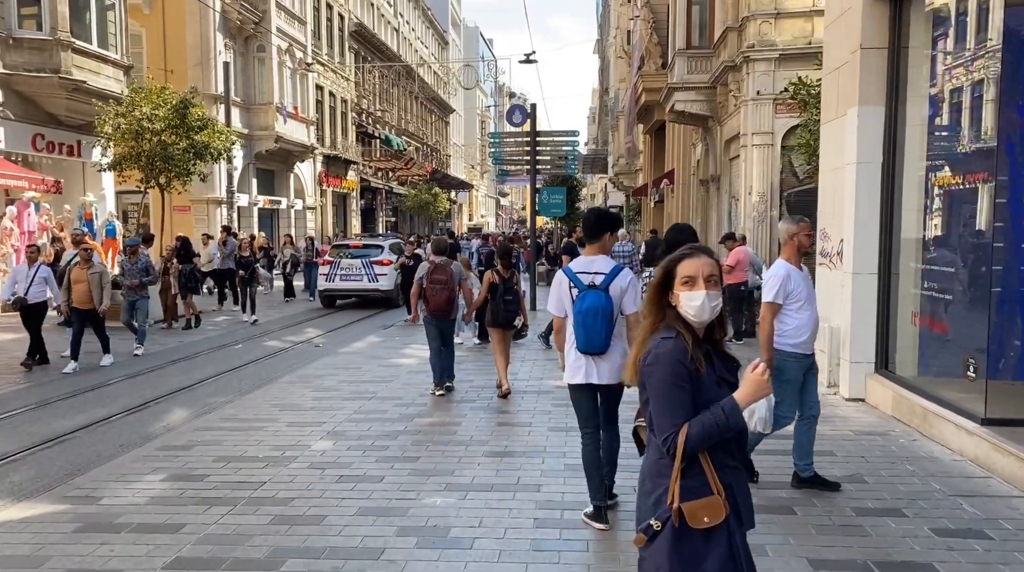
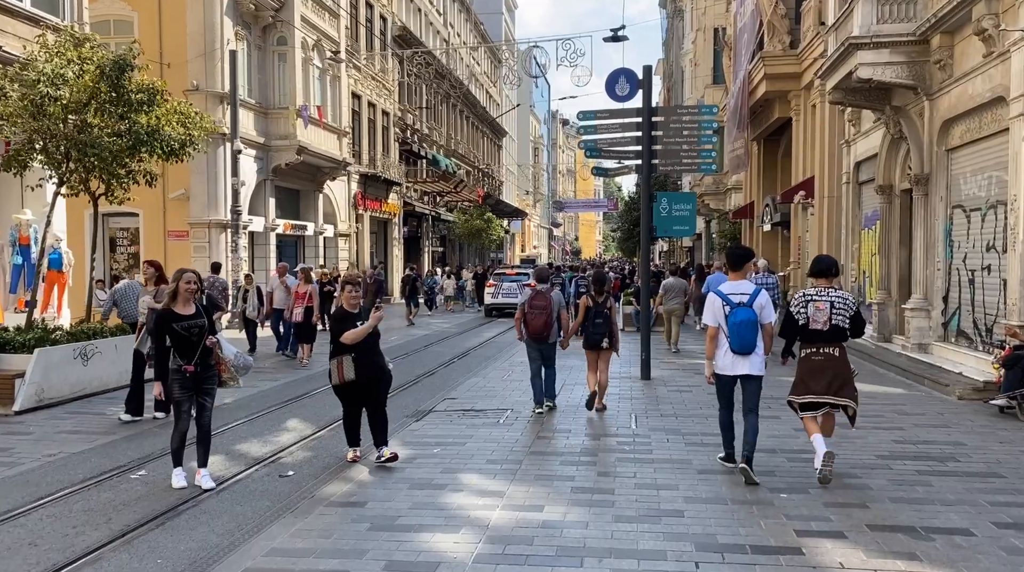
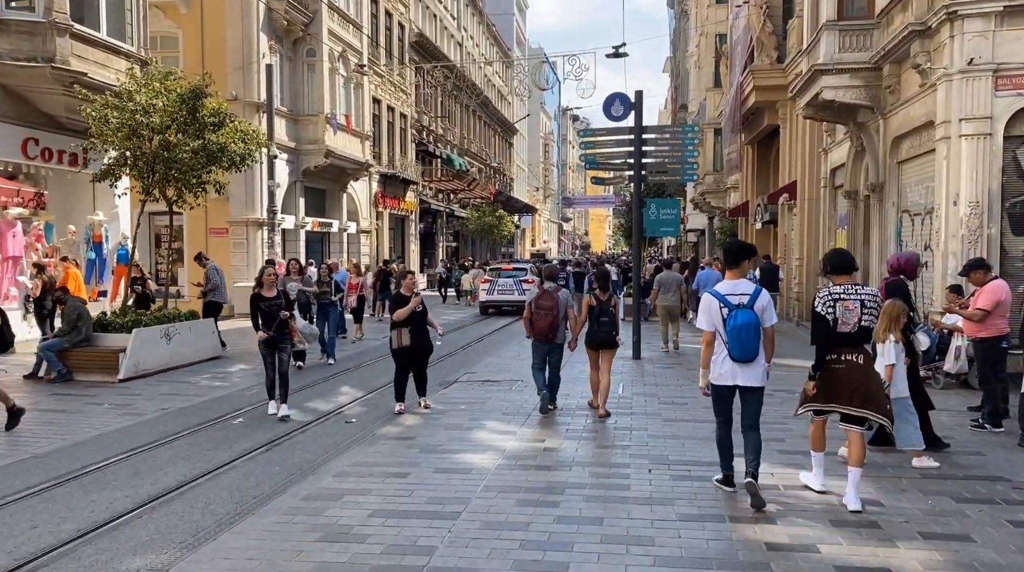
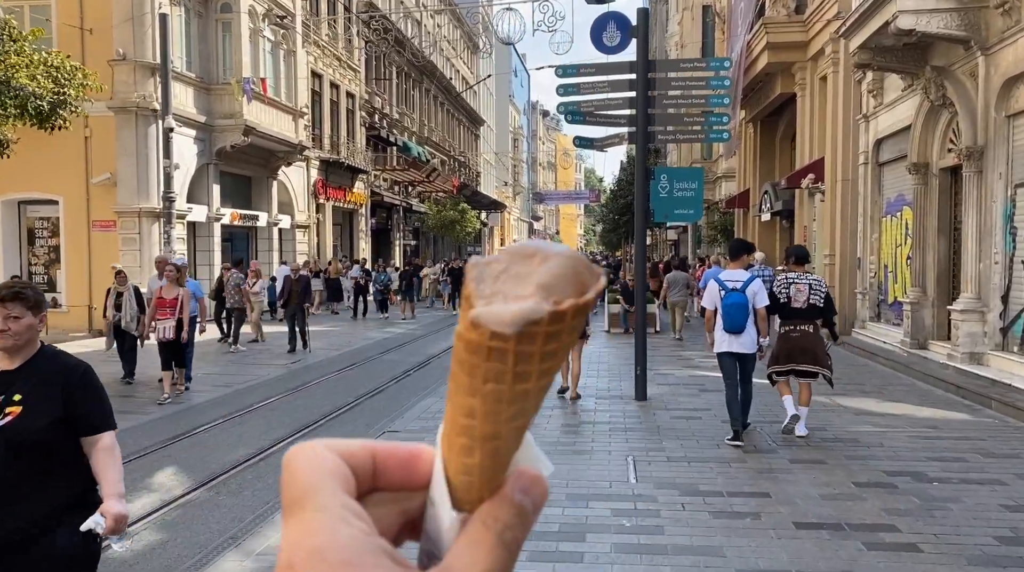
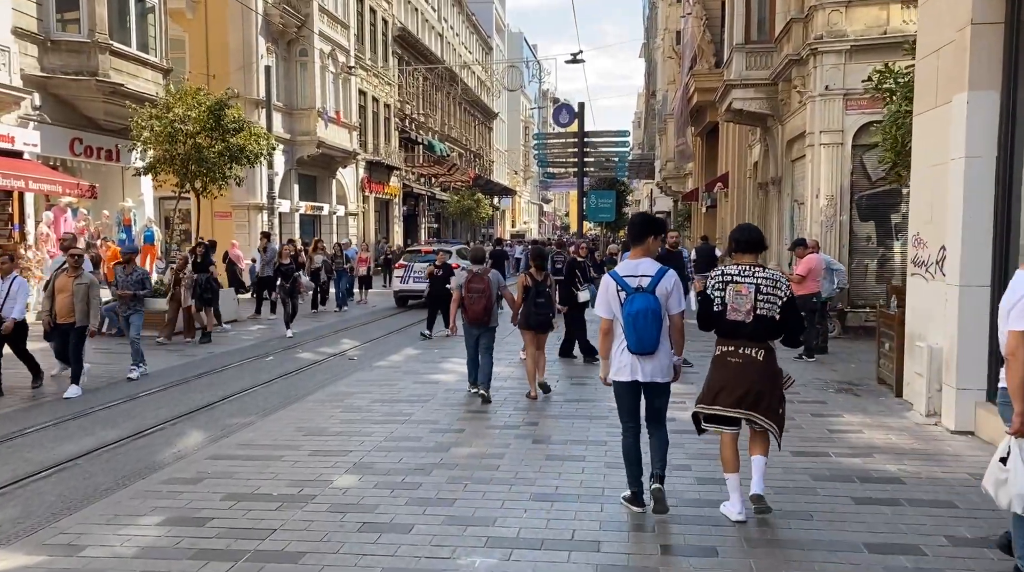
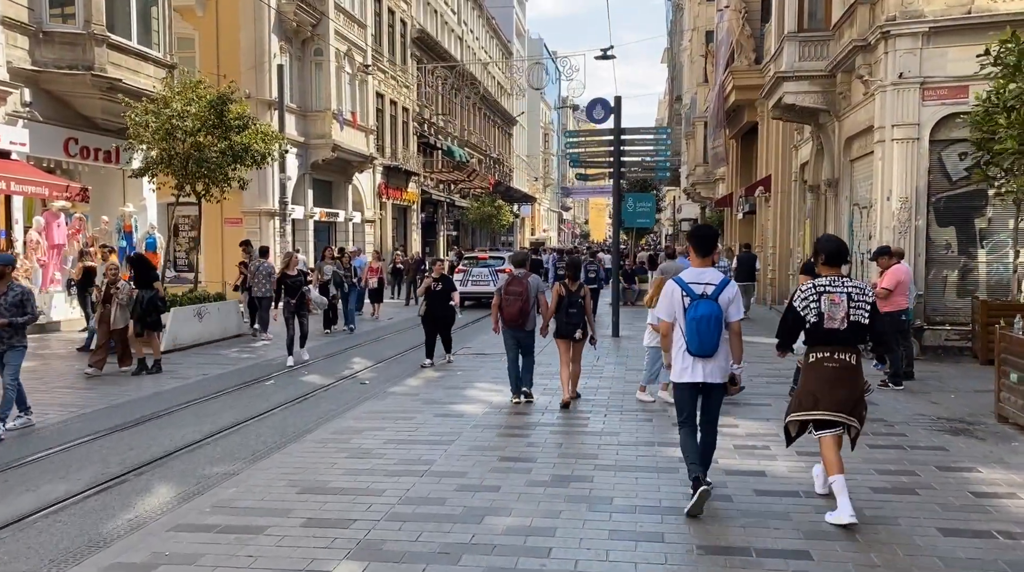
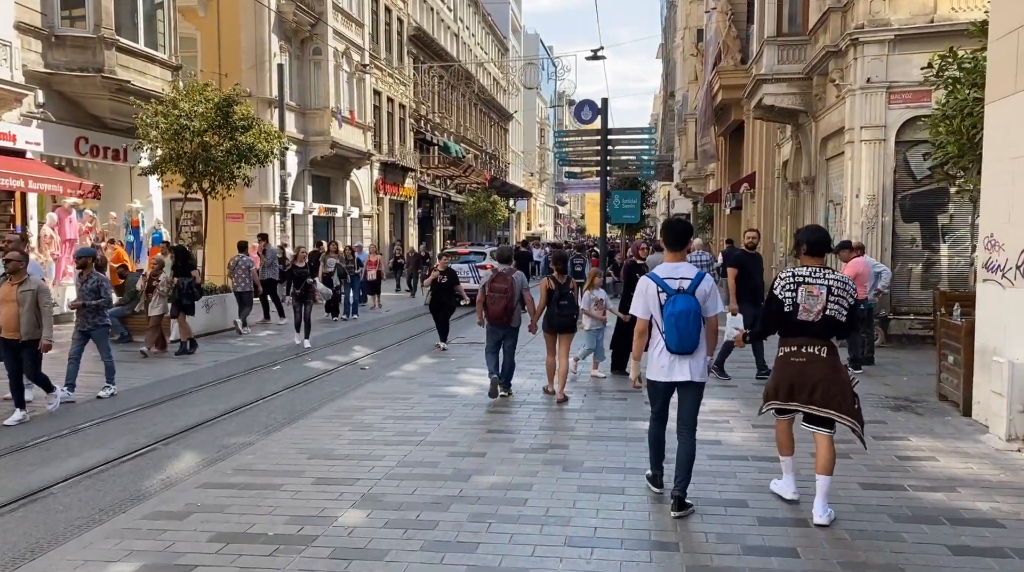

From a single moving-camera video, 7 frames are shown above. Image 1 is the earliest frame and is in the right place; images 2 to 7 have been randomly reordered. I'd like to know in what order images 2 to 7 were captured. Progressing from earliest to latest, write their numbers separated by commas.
5, 7, 6, 3, 2, 4
